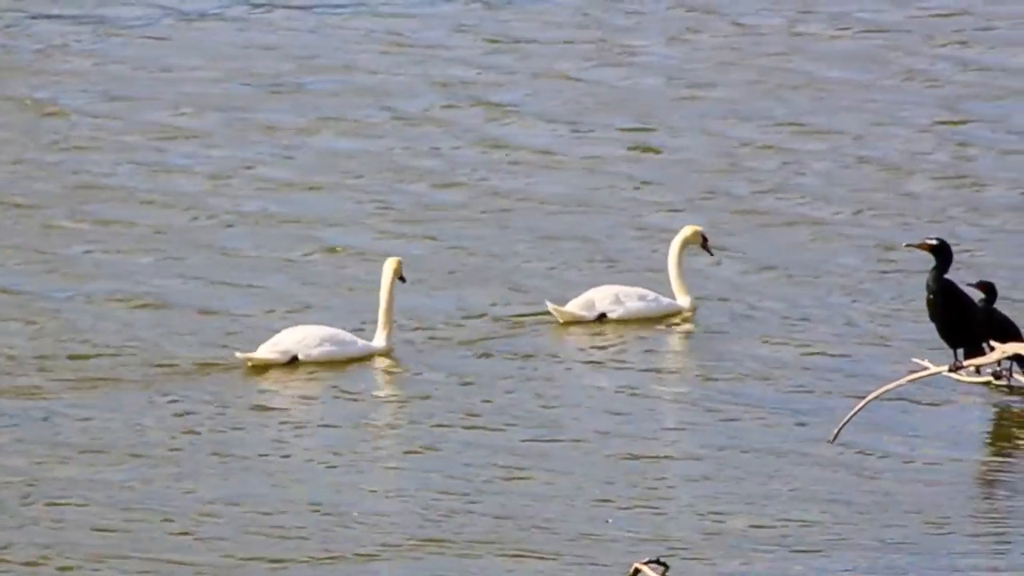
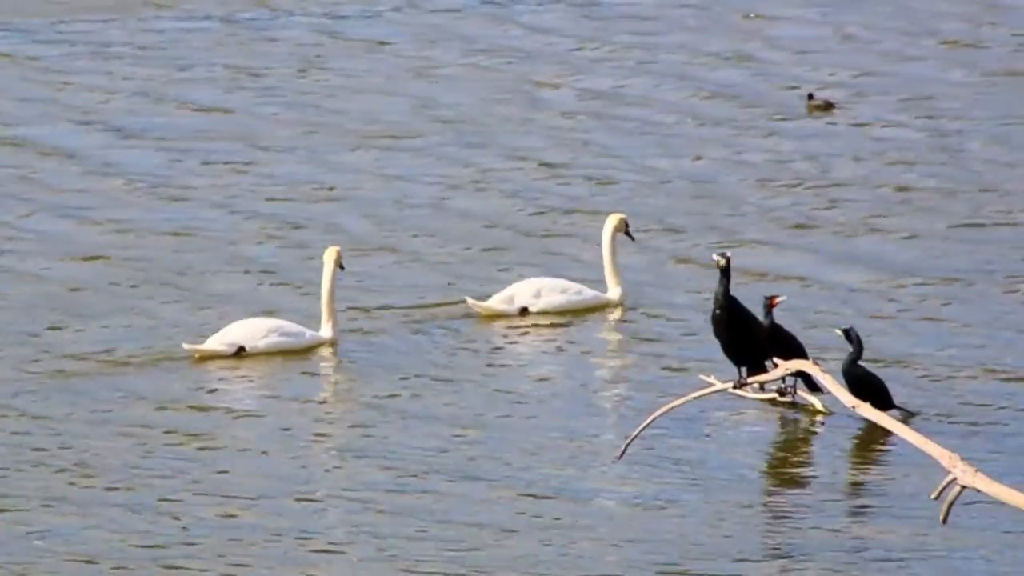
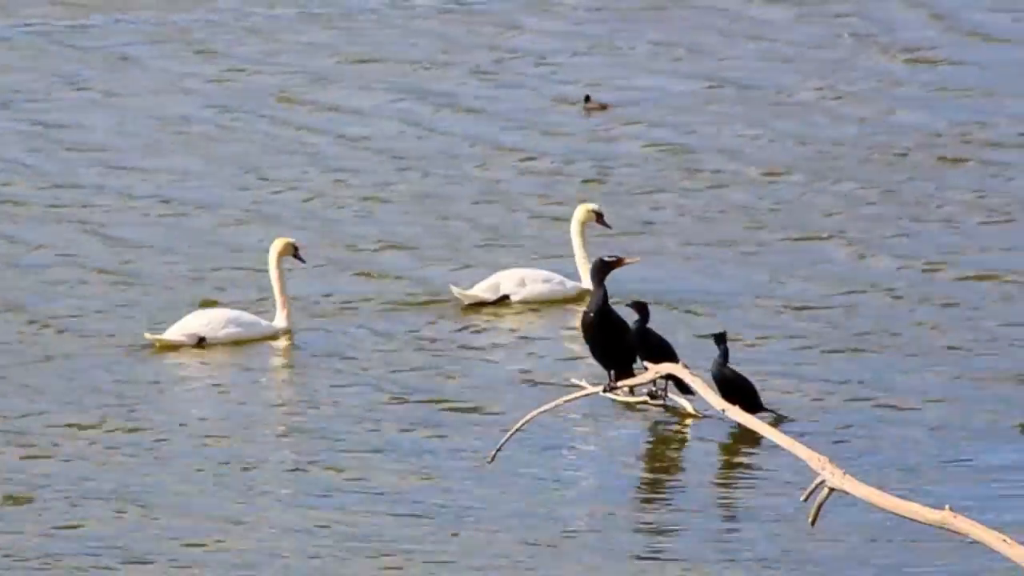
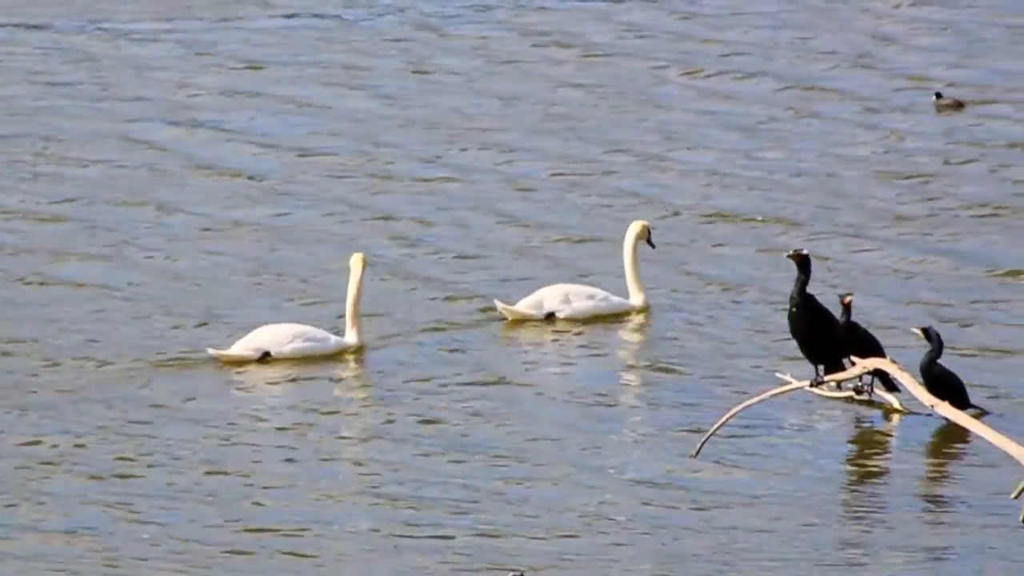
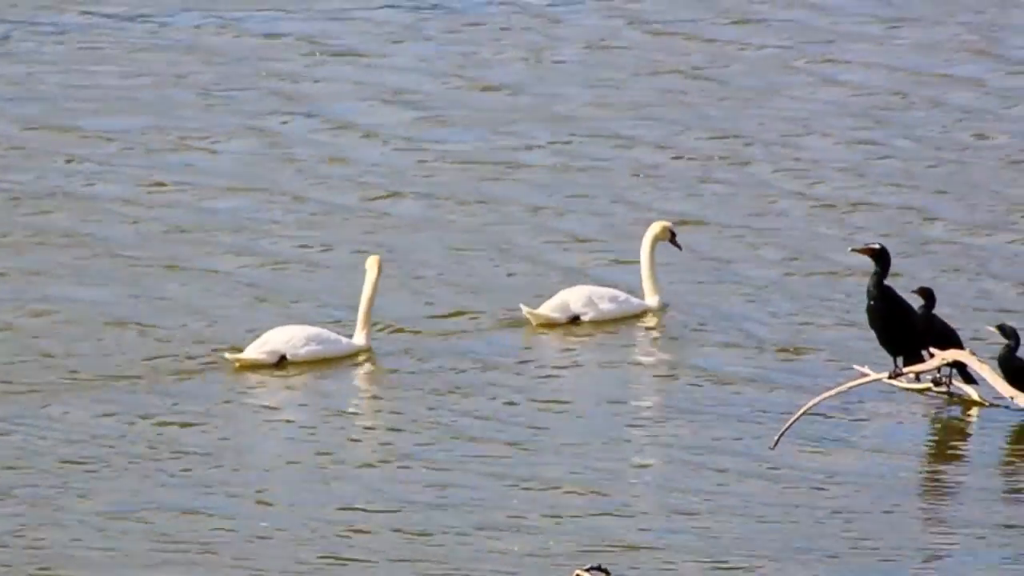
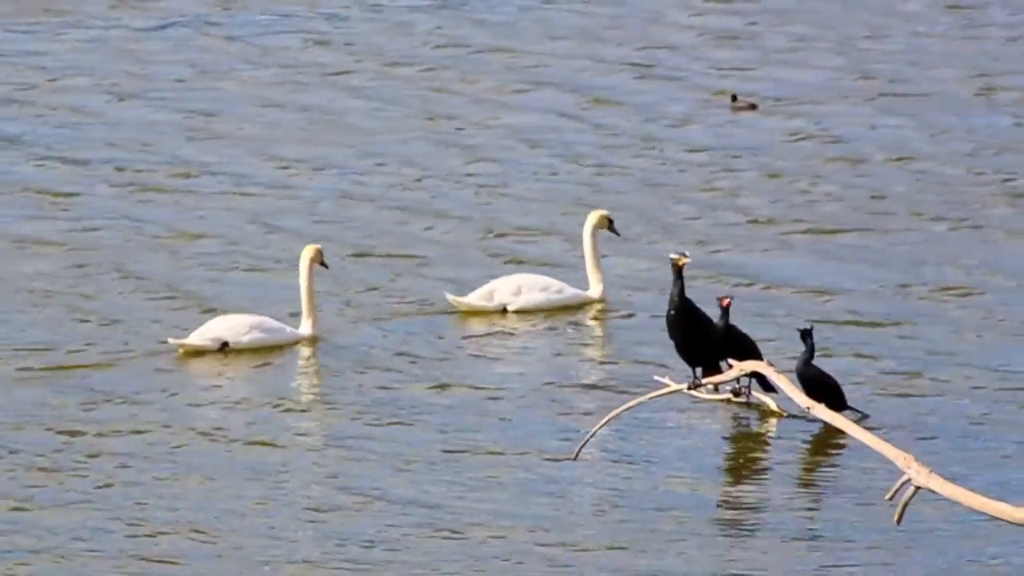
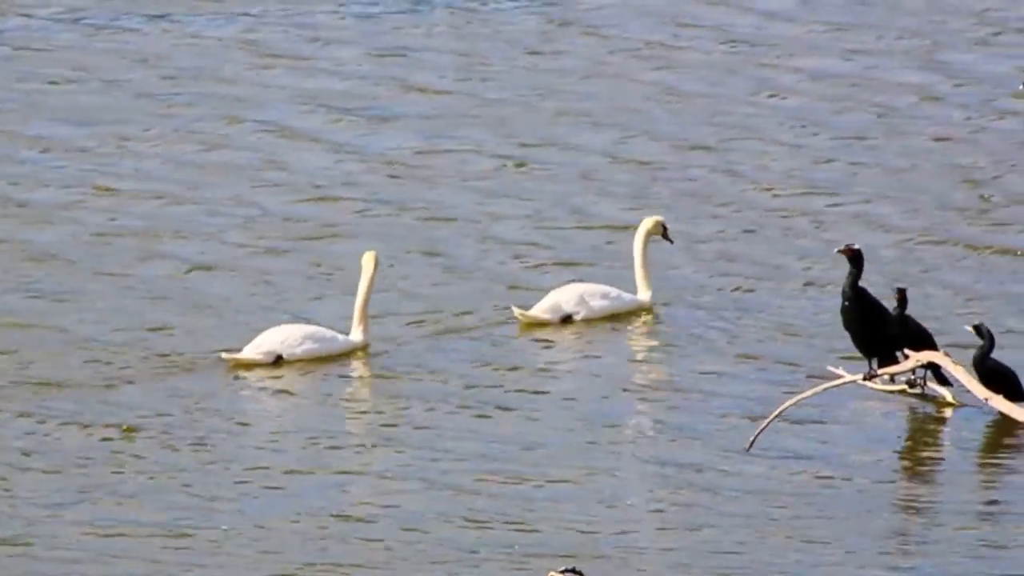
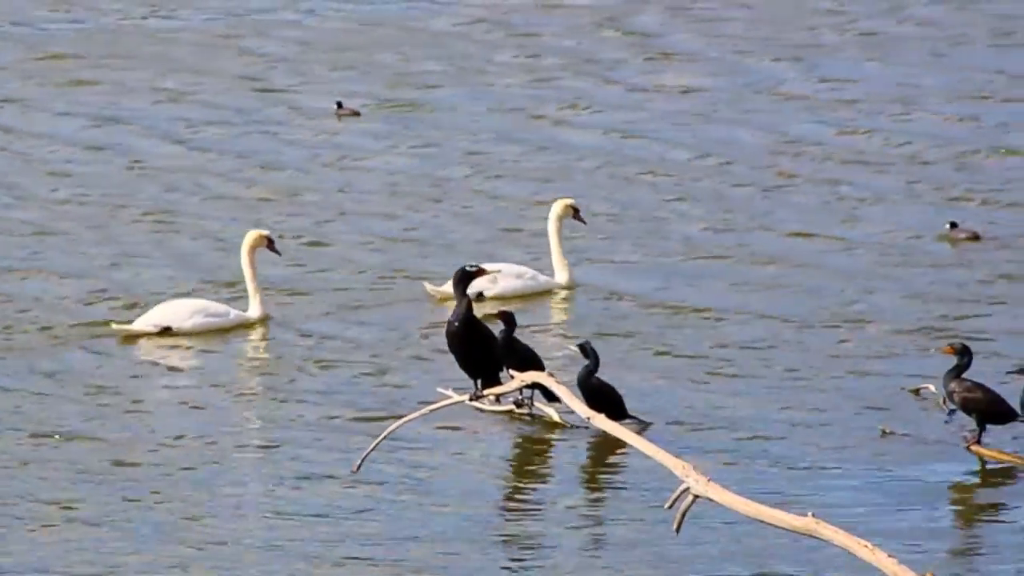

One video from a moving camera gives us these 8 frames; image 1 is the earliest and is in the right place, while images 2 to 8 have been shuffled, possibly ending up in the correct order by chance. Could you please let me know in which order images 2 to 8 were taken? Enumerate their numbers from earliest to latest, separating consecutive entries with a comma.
5, 7, 4, 2, 6, 3, 8
